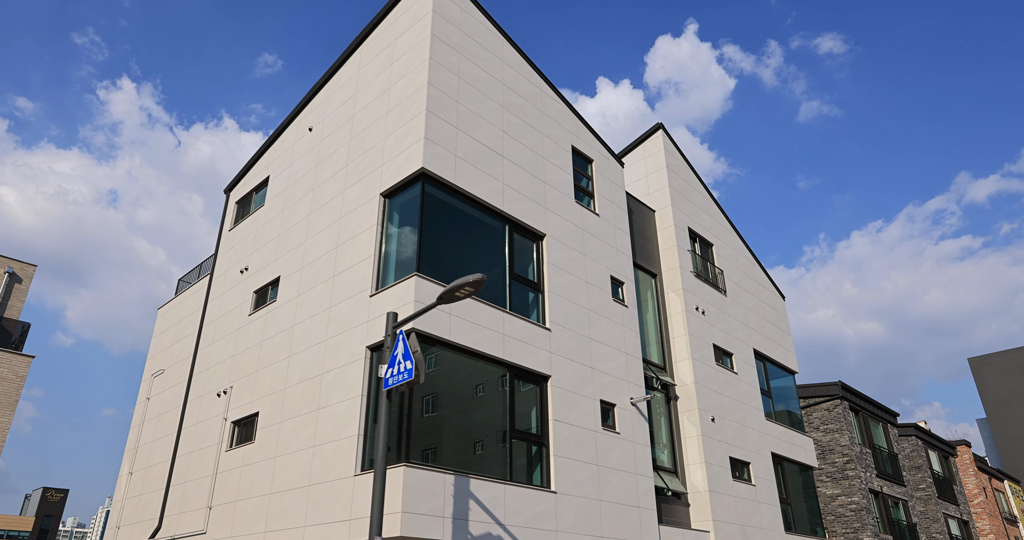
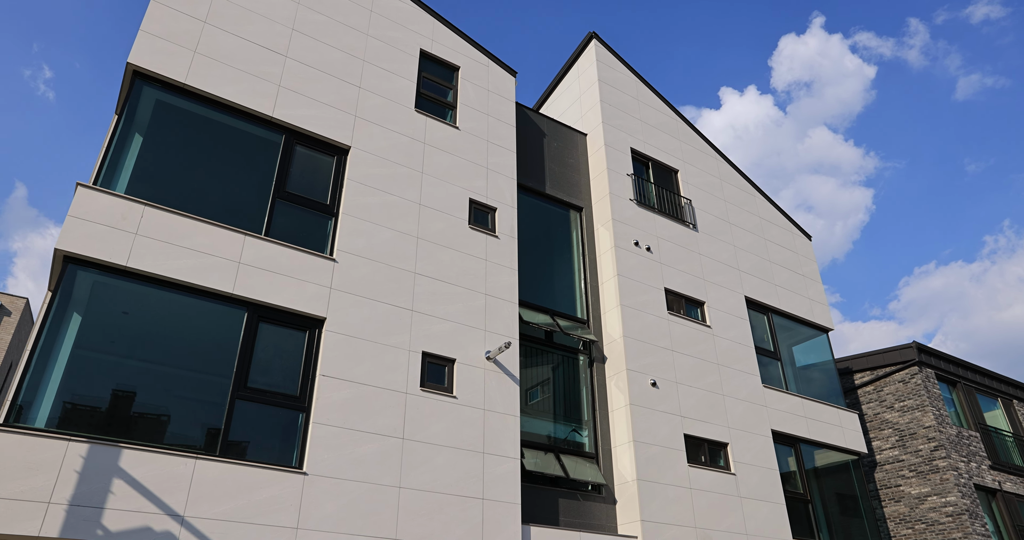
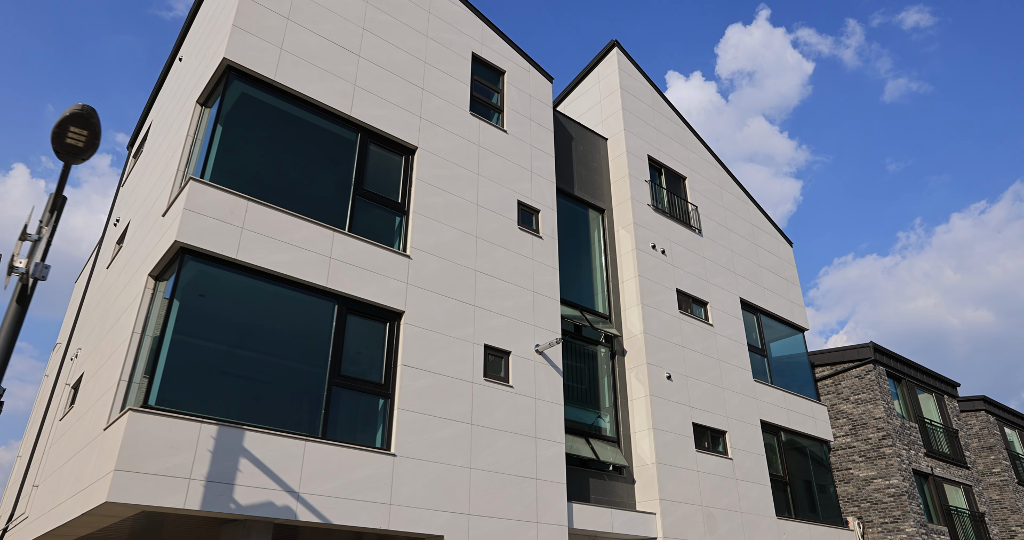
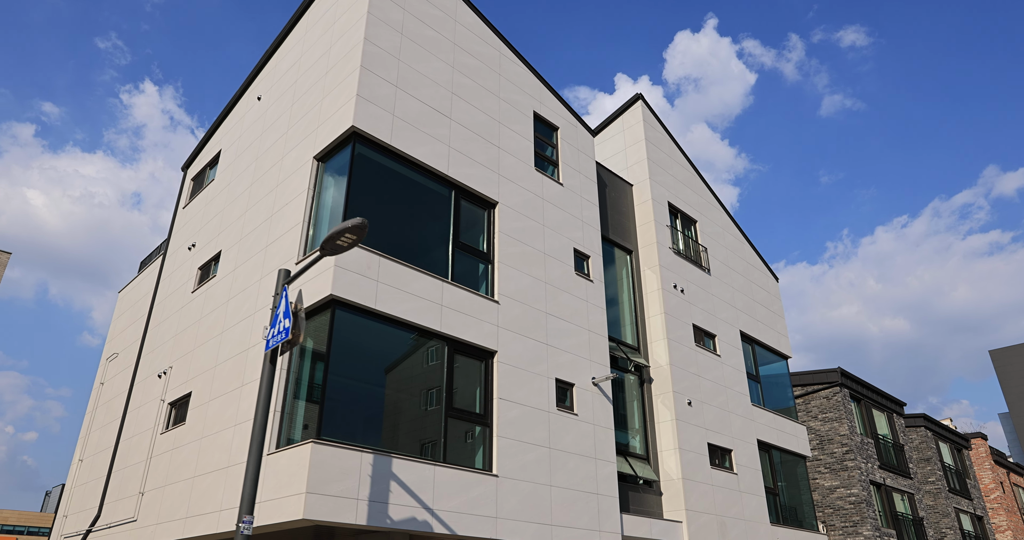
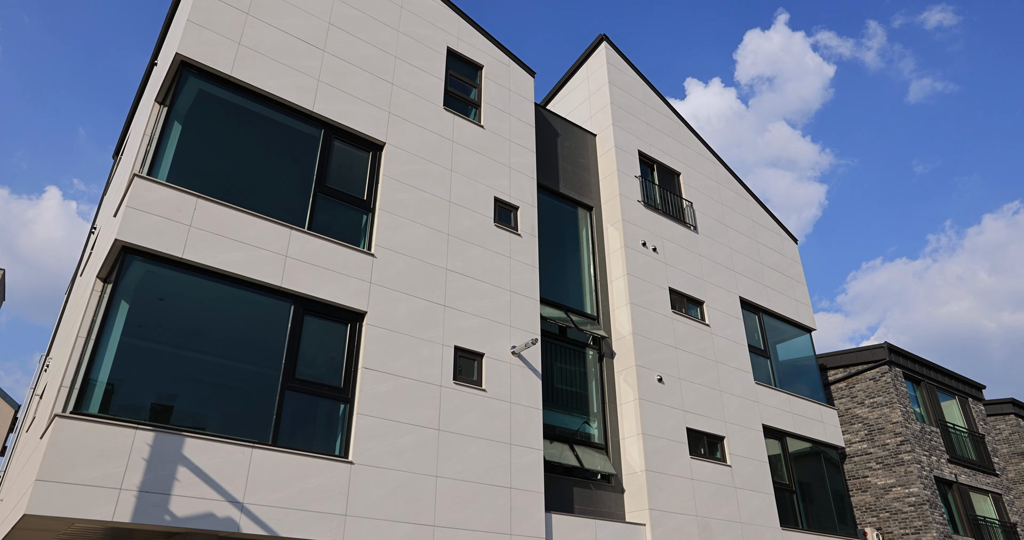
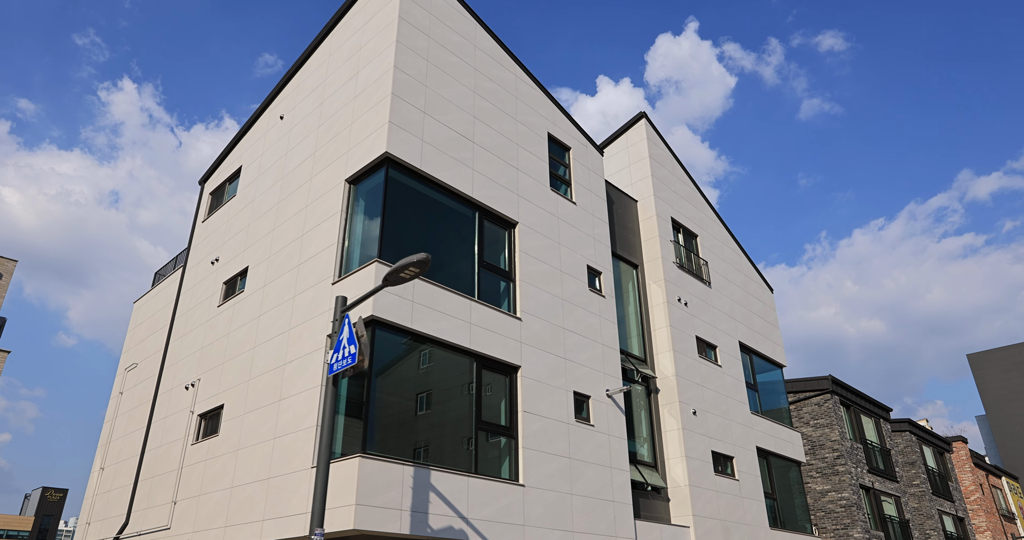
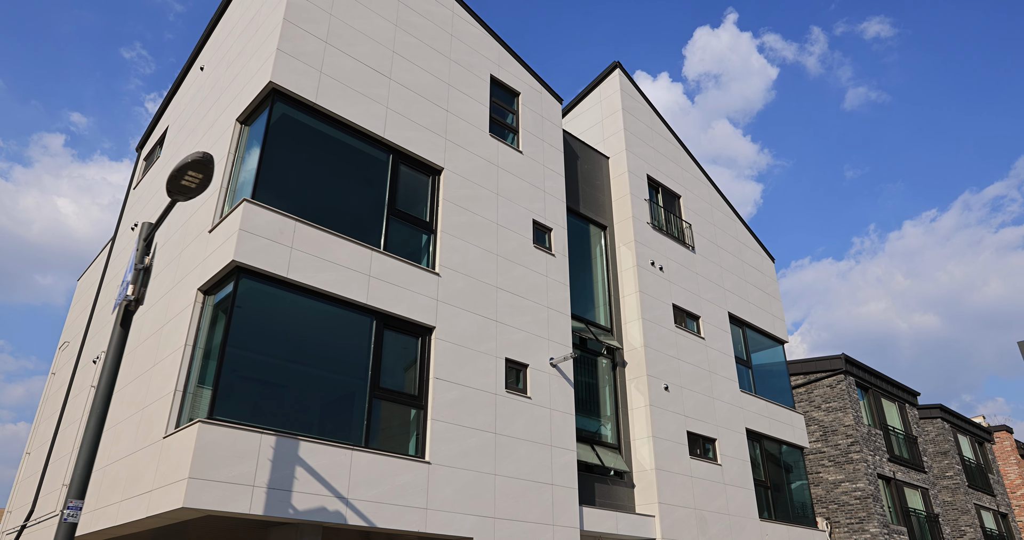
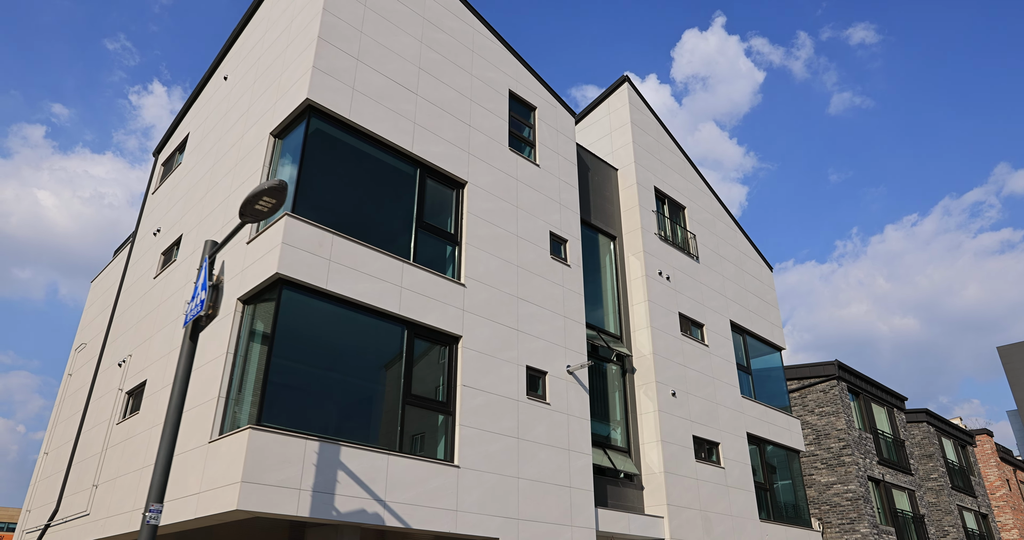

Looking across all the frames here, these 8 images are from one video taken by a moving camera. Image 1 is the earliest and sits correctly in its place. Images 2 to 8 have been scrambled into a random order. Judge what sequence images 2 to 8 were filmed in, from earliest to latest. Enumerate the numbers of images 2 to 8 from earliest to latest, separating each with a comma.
6, 4, 8, 7, 3, 5, 2
